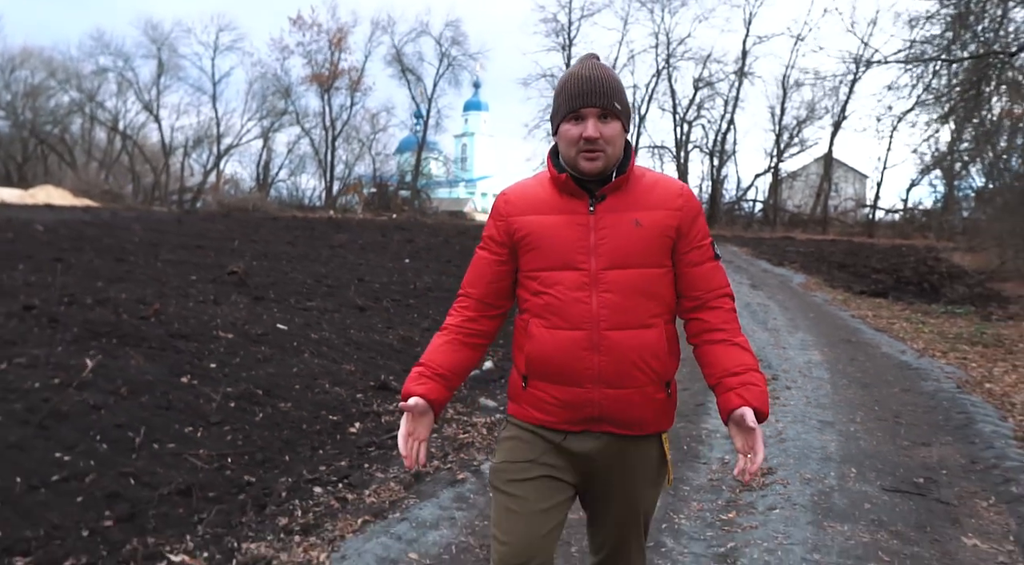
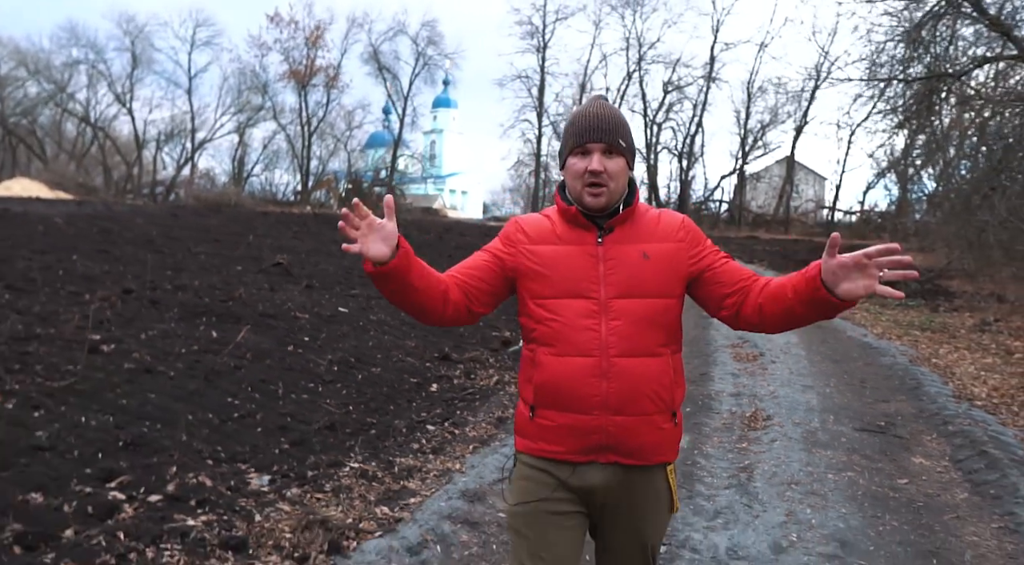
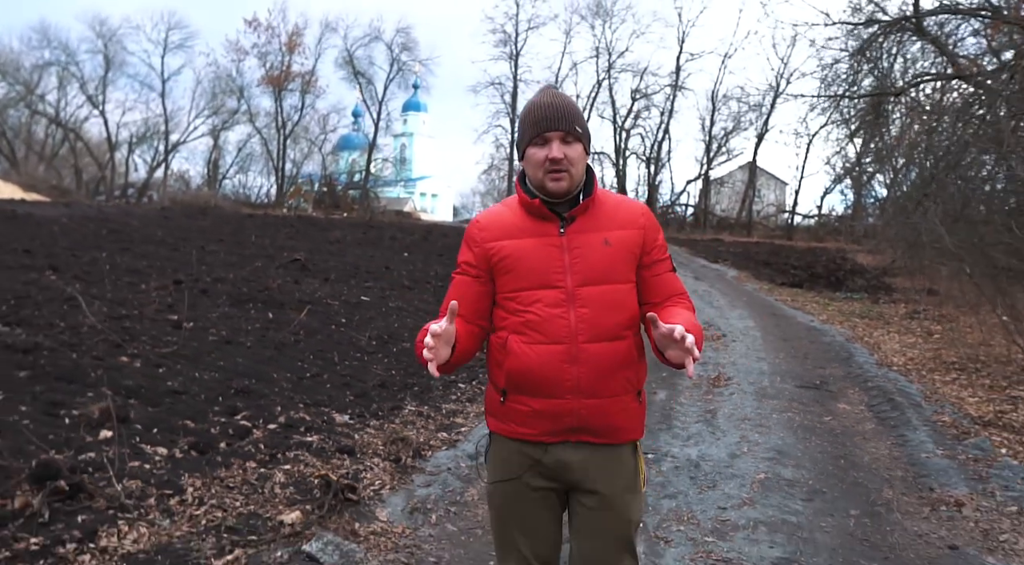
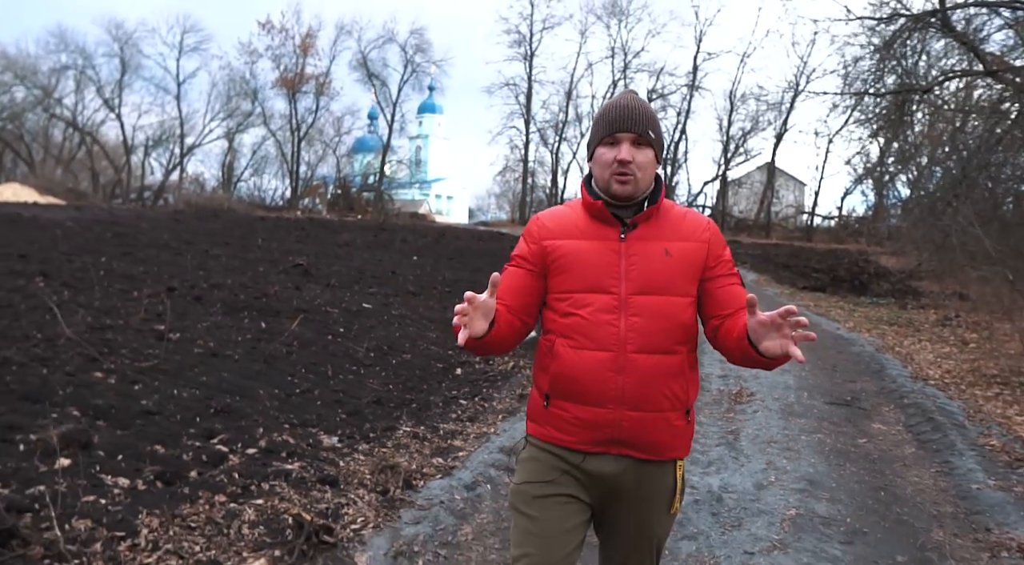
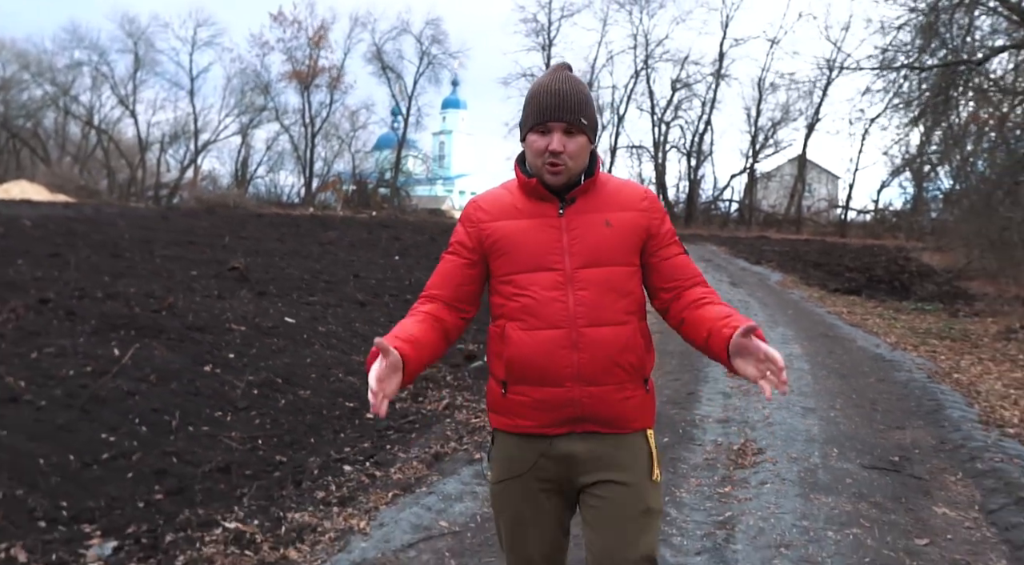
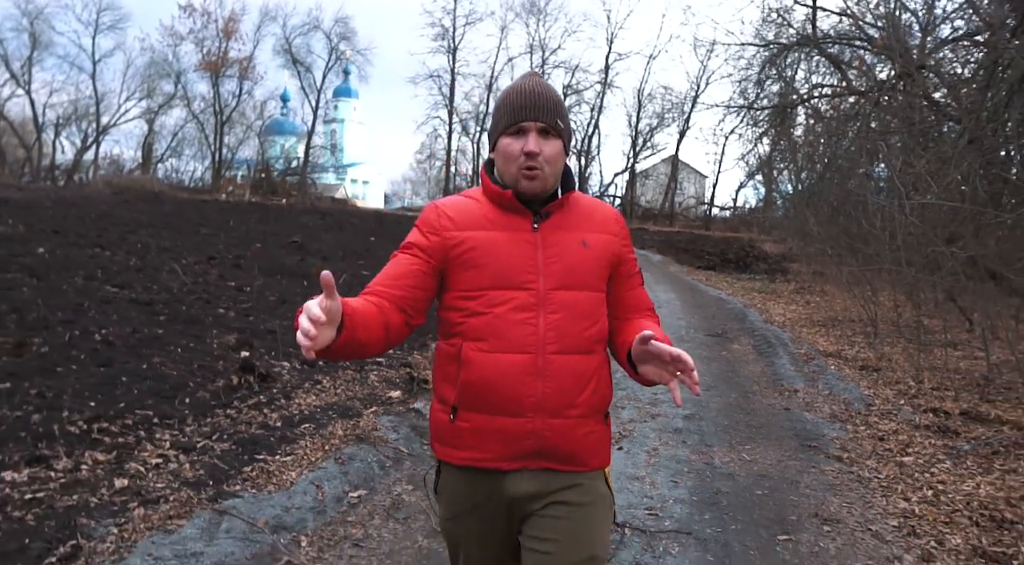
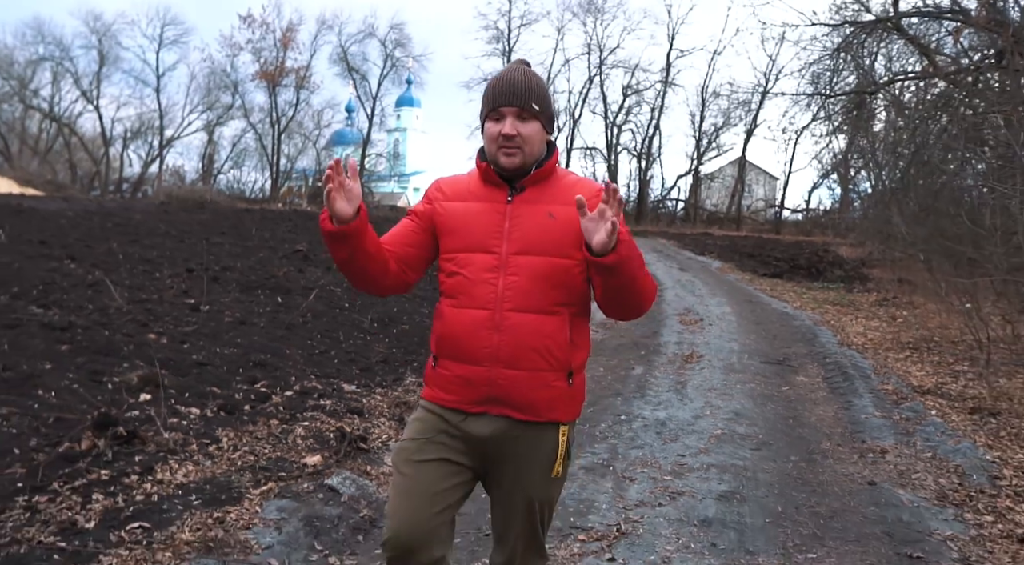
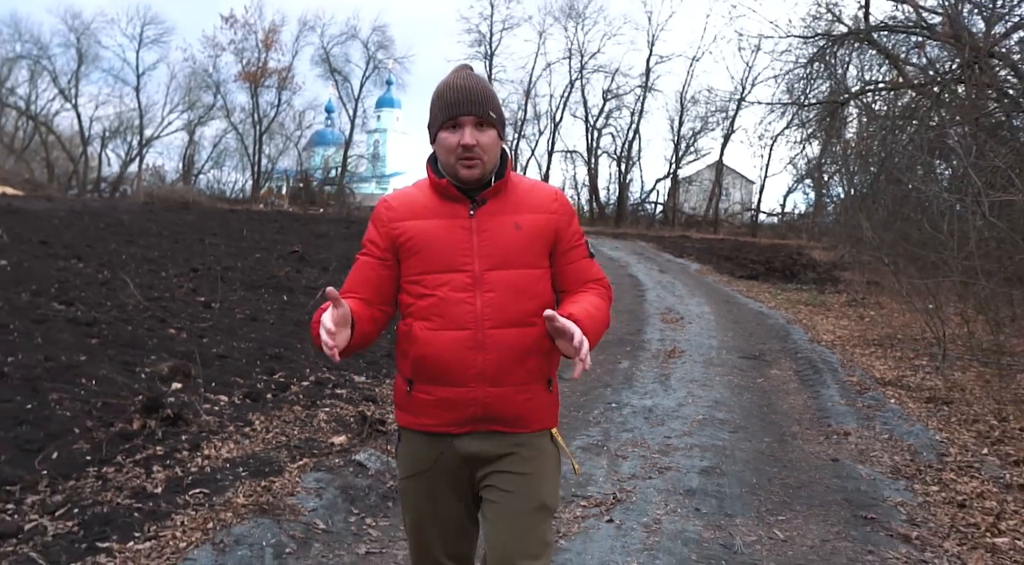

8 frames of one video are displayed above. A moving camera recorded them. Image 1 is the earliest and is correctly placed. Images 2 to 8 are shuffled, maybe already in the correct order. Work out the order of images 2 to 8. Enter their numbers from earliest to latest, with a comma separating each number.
5, 2, 4, 3, 7, 8, 6
